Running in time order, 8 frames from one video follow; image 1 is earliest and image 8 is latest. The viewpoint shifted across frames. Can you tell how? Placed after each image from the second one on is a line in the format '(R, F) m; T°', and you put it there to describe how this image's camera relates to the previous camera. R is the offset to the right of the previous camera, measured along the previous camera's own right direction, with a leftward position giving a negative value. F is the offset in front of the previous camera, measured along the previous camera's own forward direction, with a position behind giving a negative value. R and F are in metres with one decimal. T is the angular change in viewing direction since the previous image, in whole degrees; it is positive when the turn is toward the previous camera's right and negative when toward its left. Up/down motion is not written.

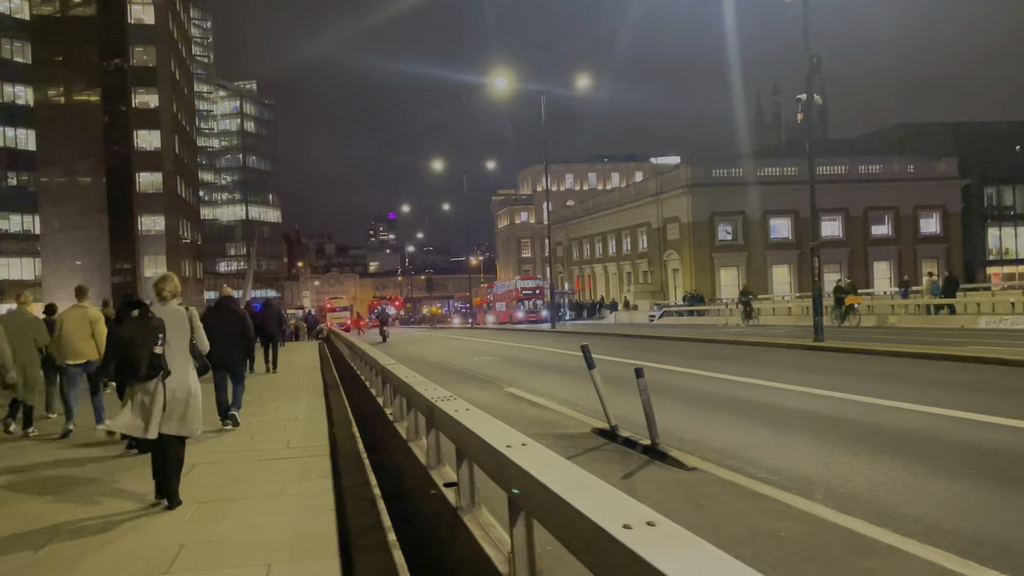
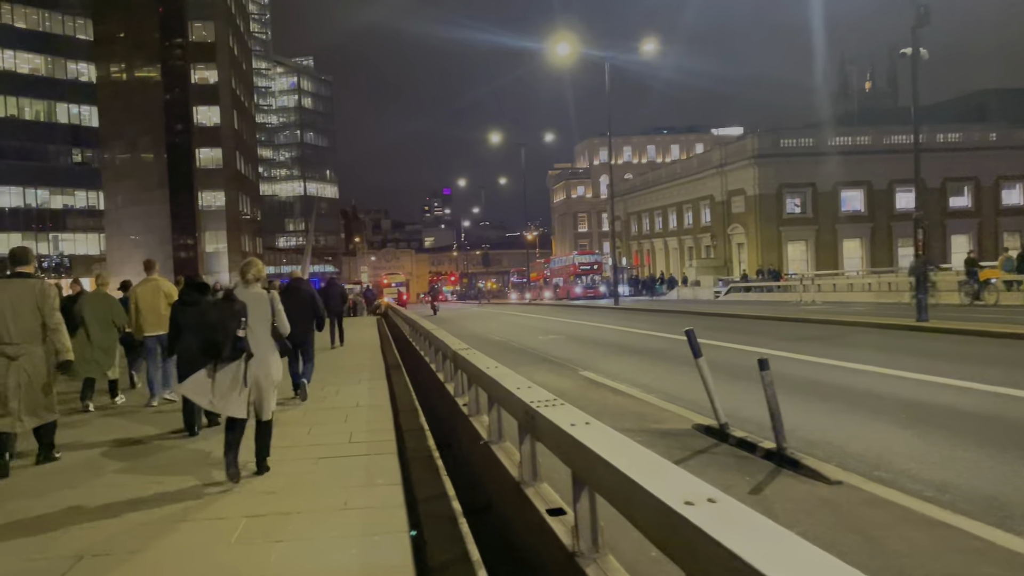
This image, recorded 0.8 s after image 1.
(-0.3, +1.0) m; -4°
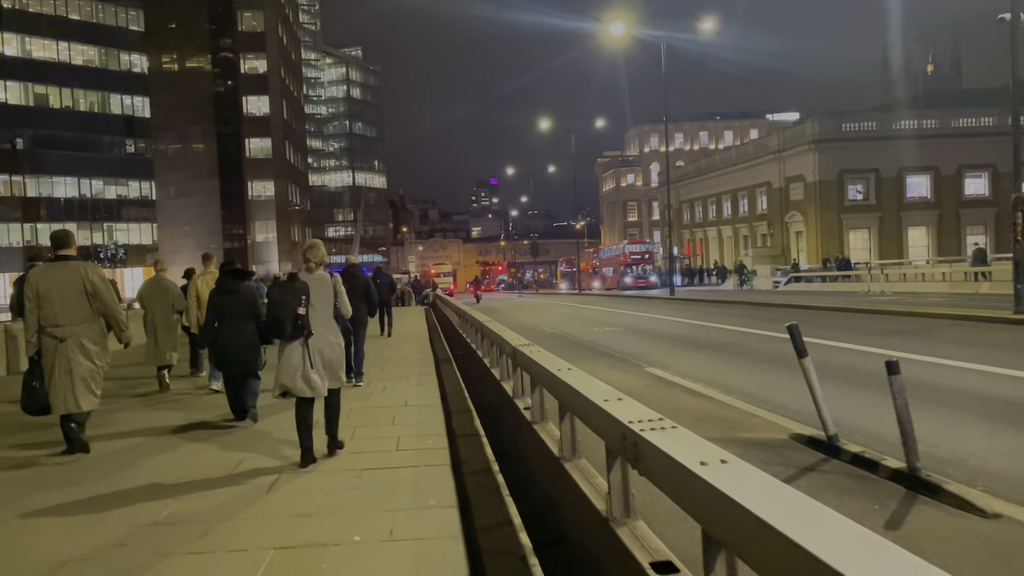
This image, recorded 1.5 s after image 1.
(-0.2, +0.9) m; -3°
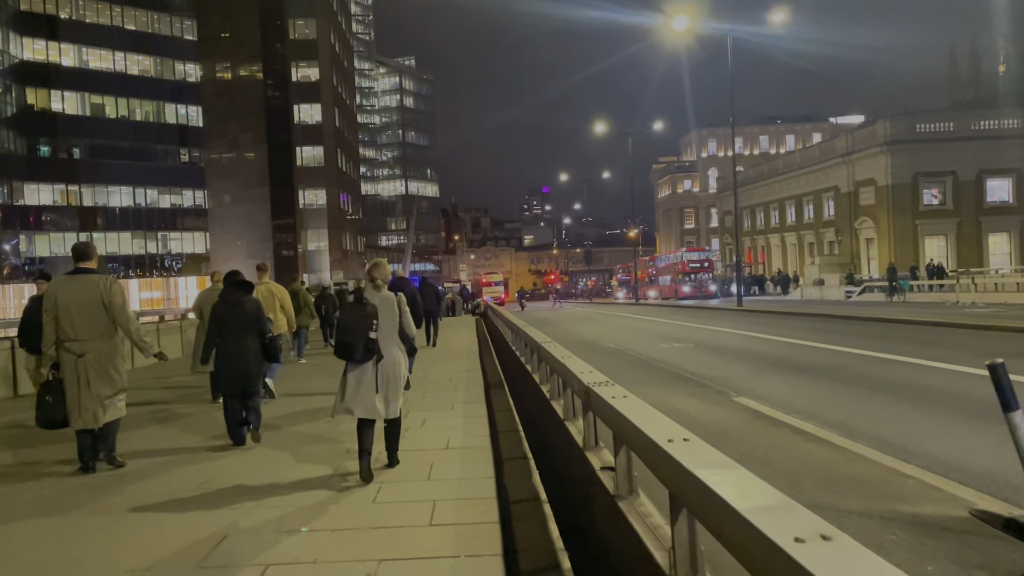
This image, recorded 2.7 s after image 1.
(-0.1, +1.5) m; -4°
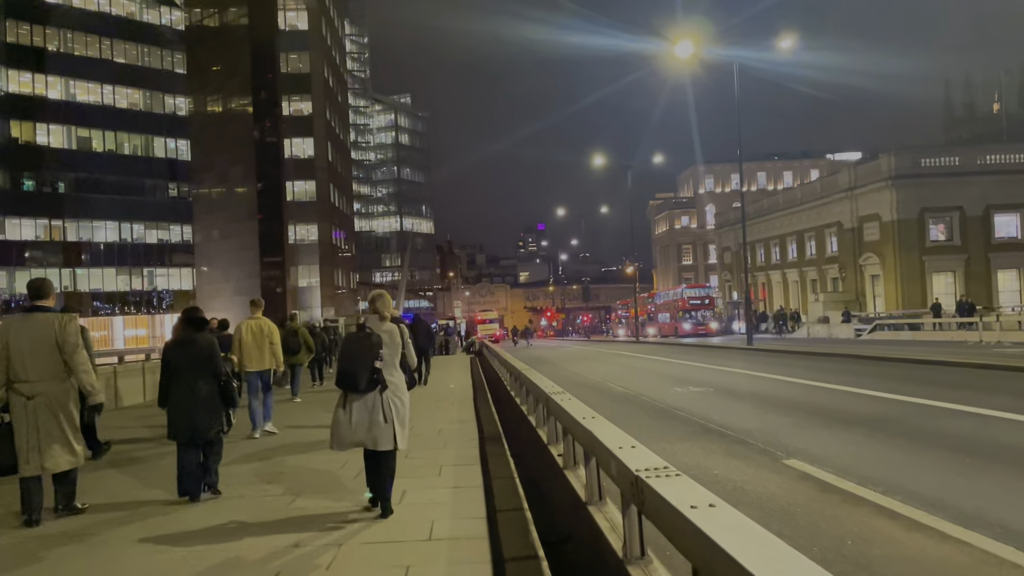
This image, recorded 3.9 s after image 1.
(-0.1, +1.5) m; 0°
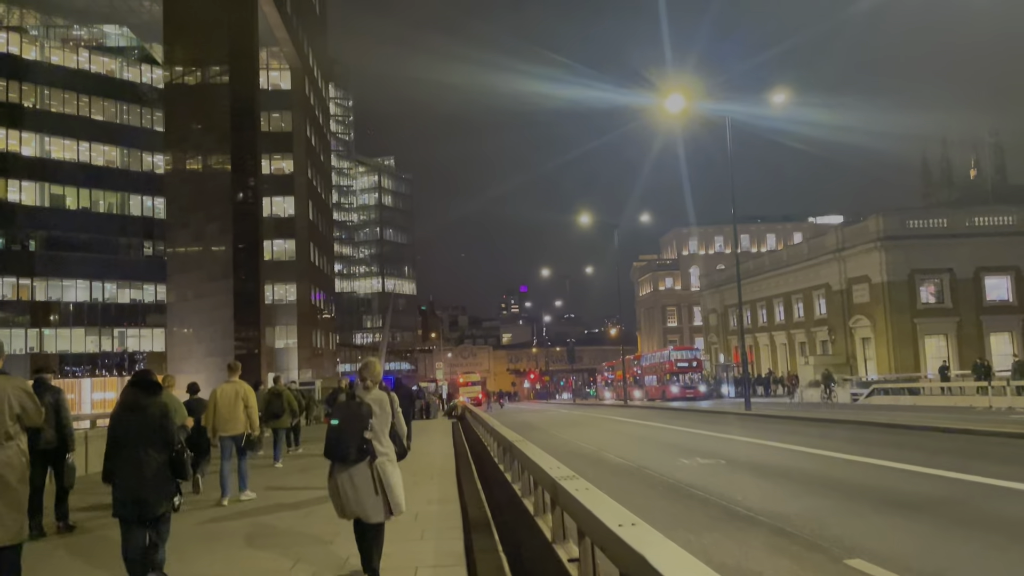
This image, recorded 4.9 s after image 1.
(-0.1, +1.4) m; +1°
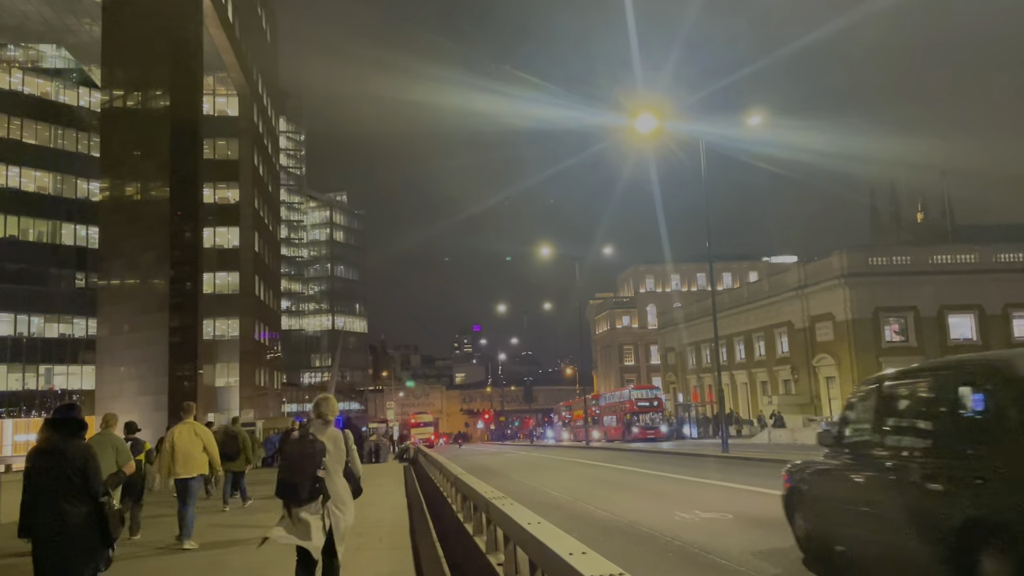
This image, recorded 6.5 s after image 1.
(-0.2, +2.0) m; +3°
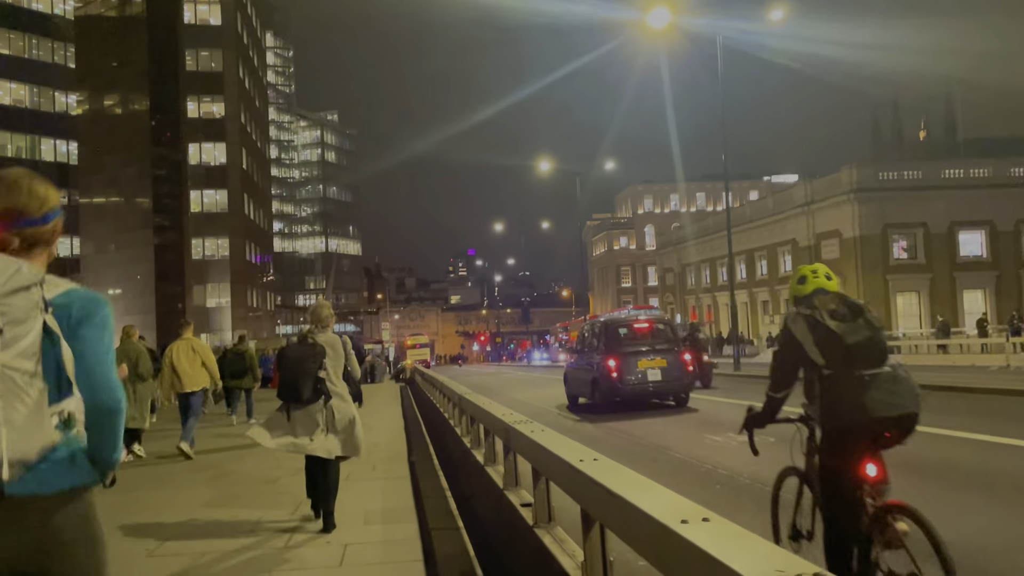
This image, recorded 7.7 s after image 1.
(-0.2, +1.4) m; 0°
